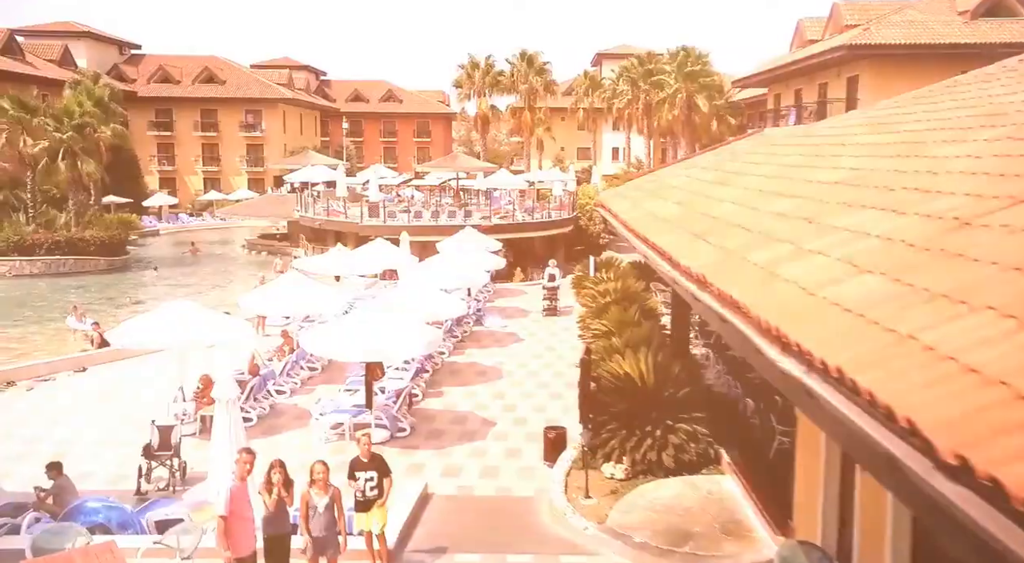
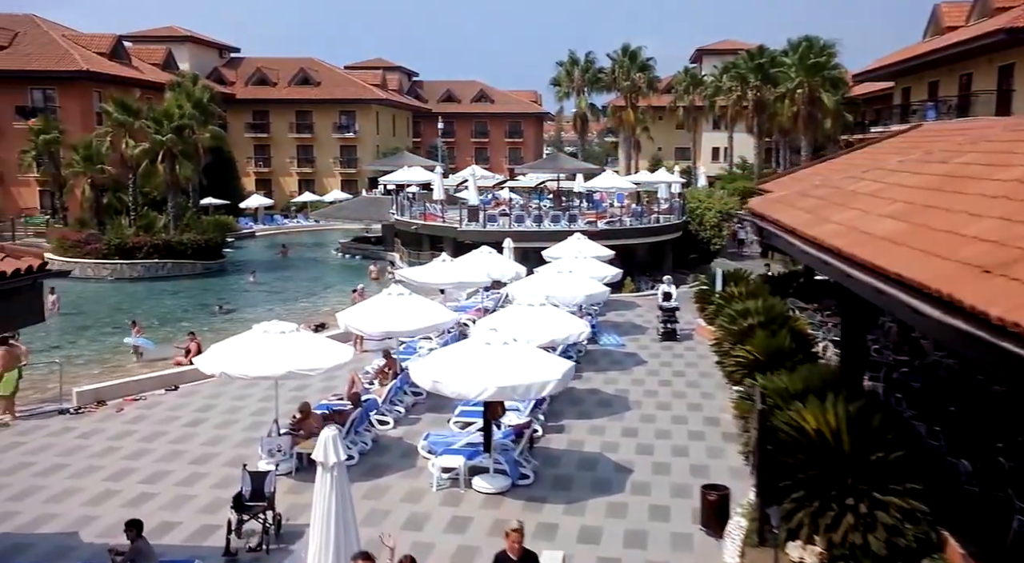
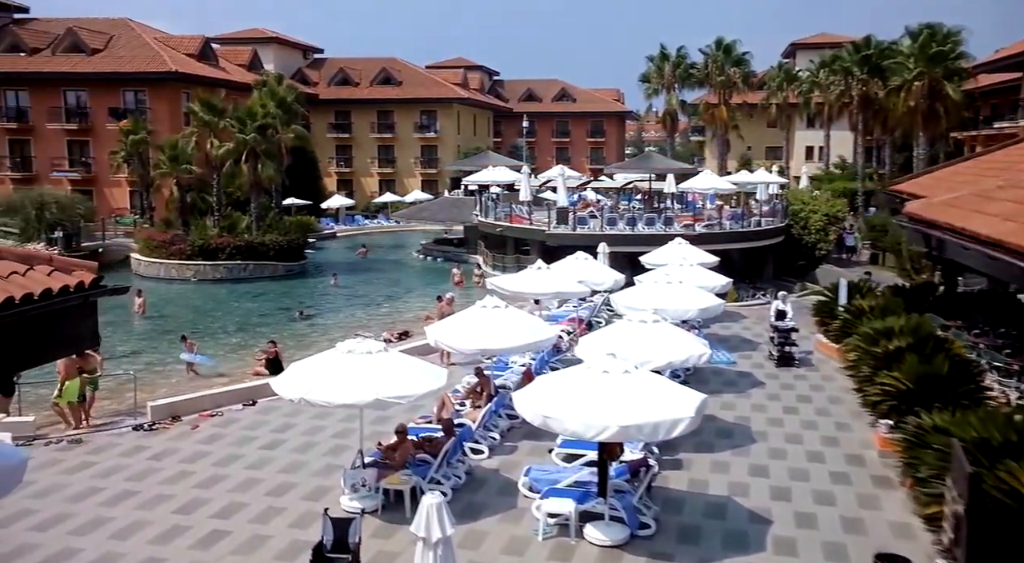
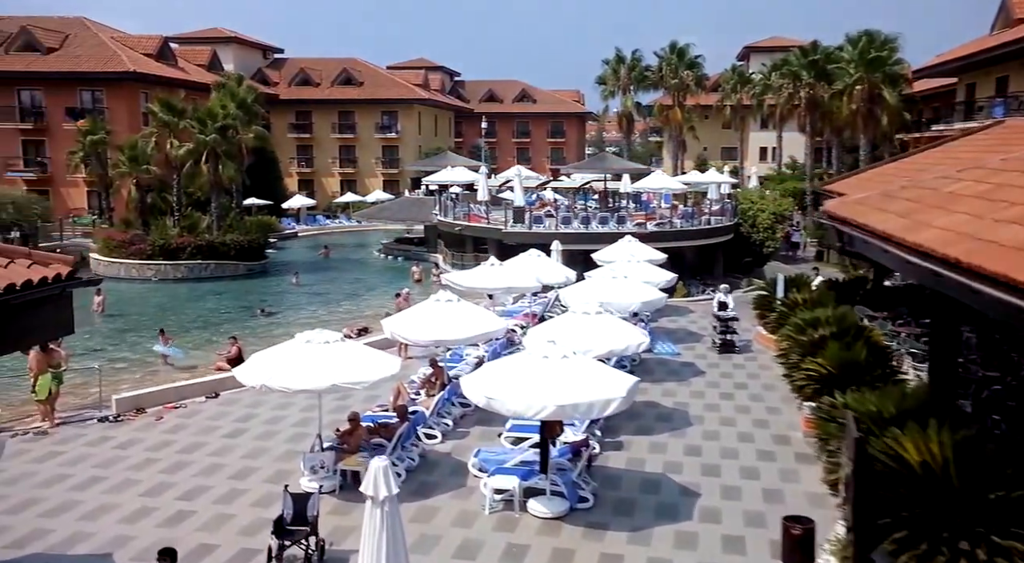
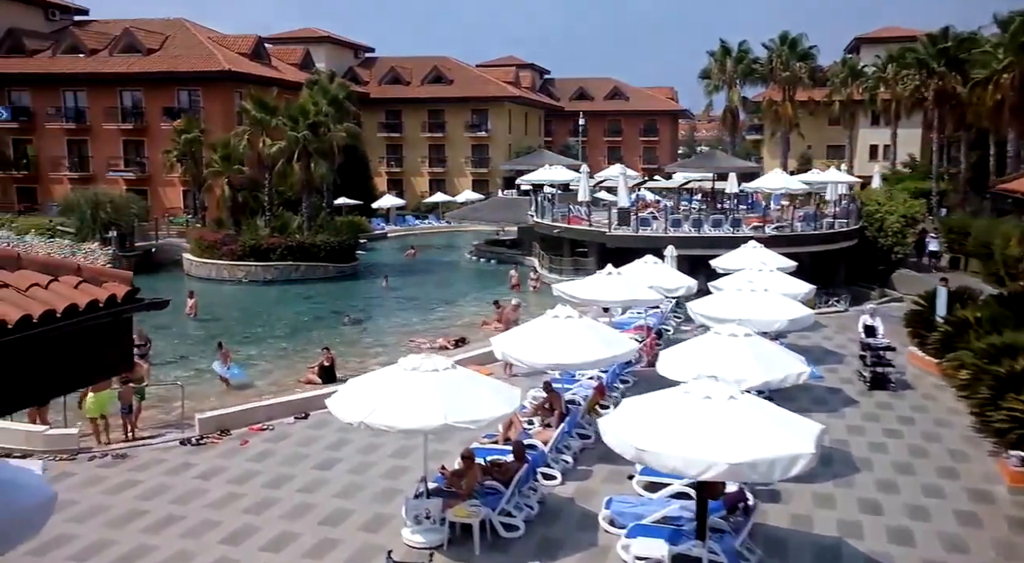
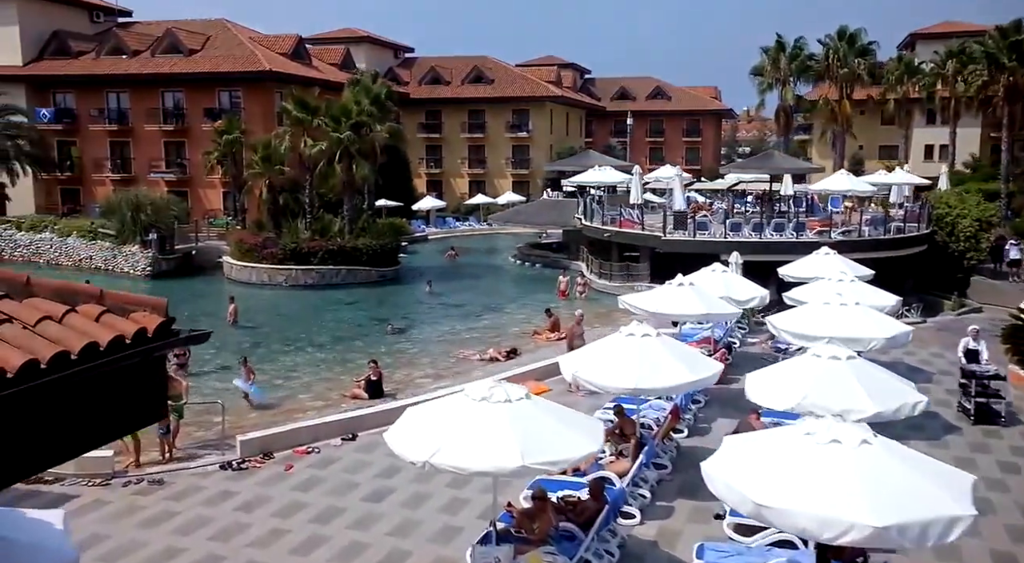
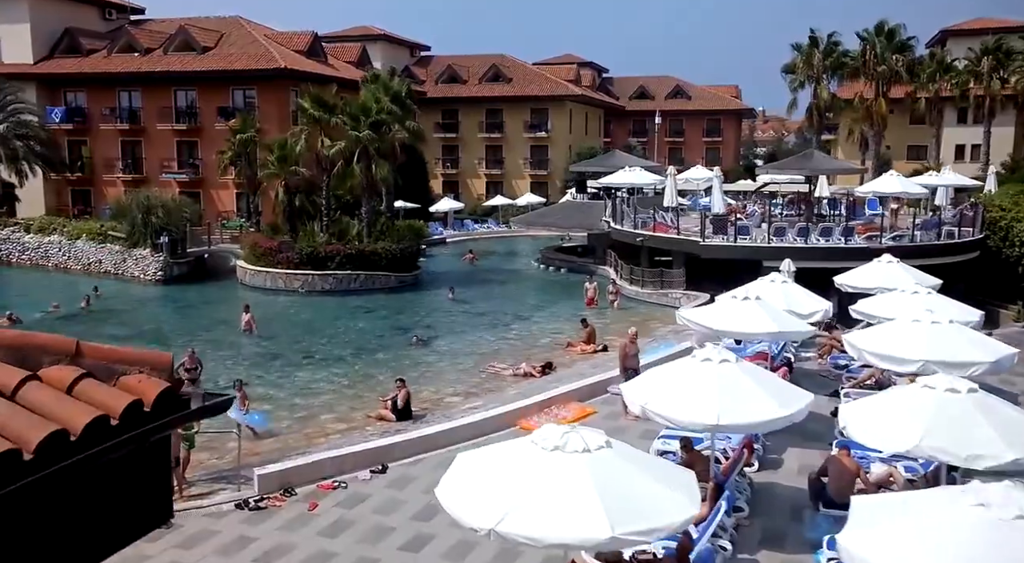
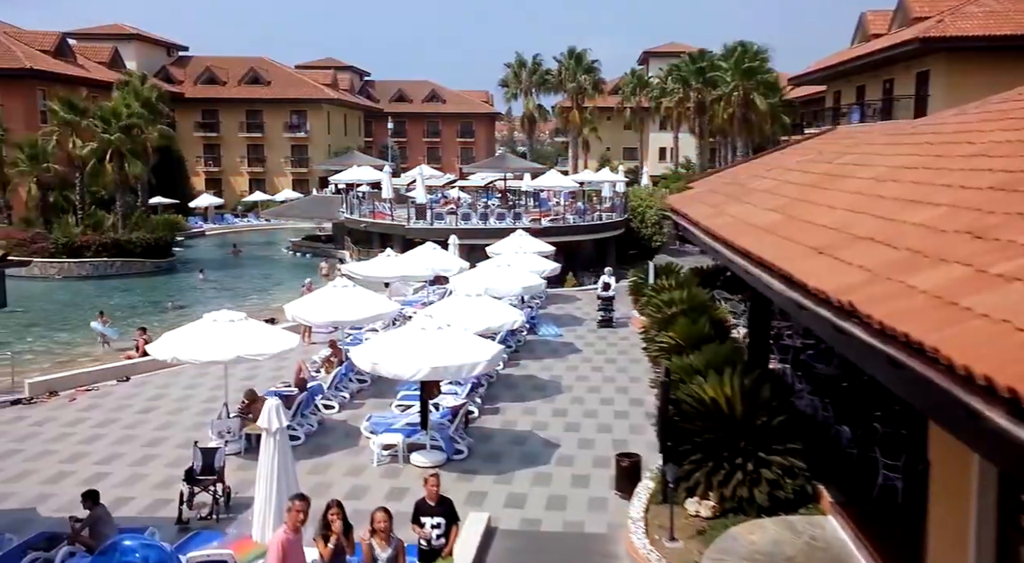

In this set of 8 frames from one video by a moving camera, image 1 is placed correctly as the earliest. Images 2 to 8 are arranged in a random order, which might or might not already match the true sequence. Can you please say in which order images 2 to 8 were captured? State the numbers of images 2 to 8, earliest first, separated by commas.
8, 2, 4, 3, 5, 6, 7
